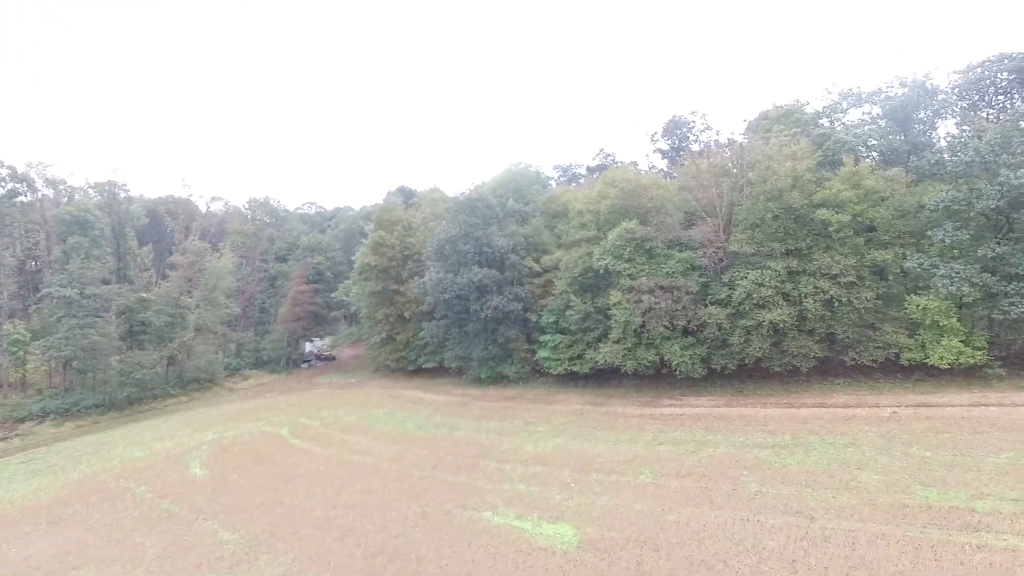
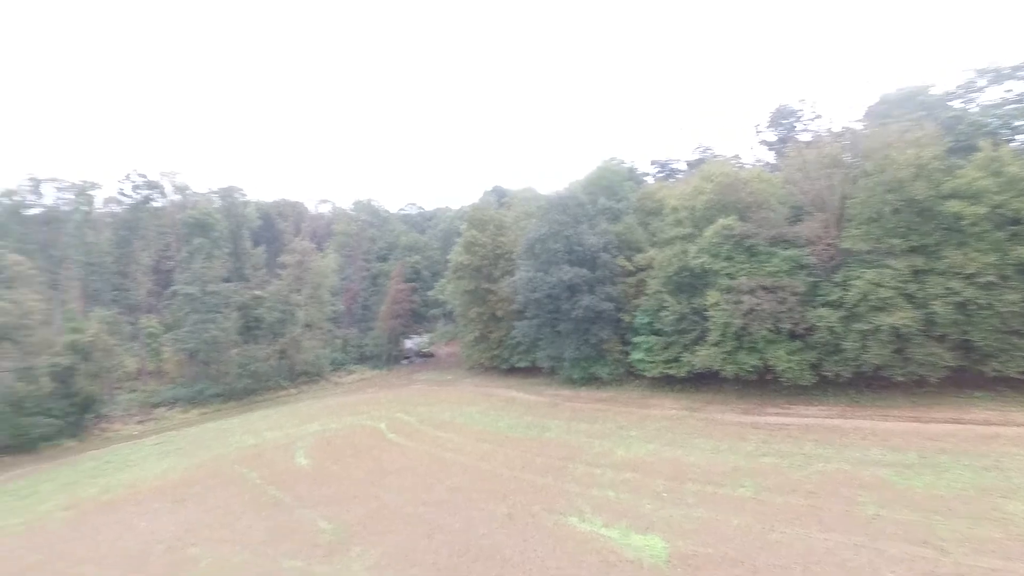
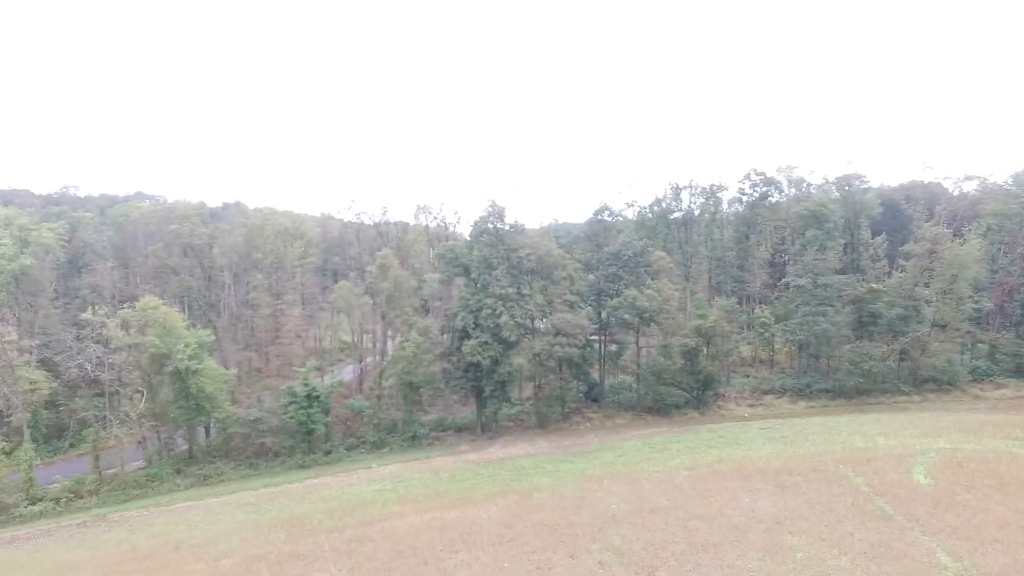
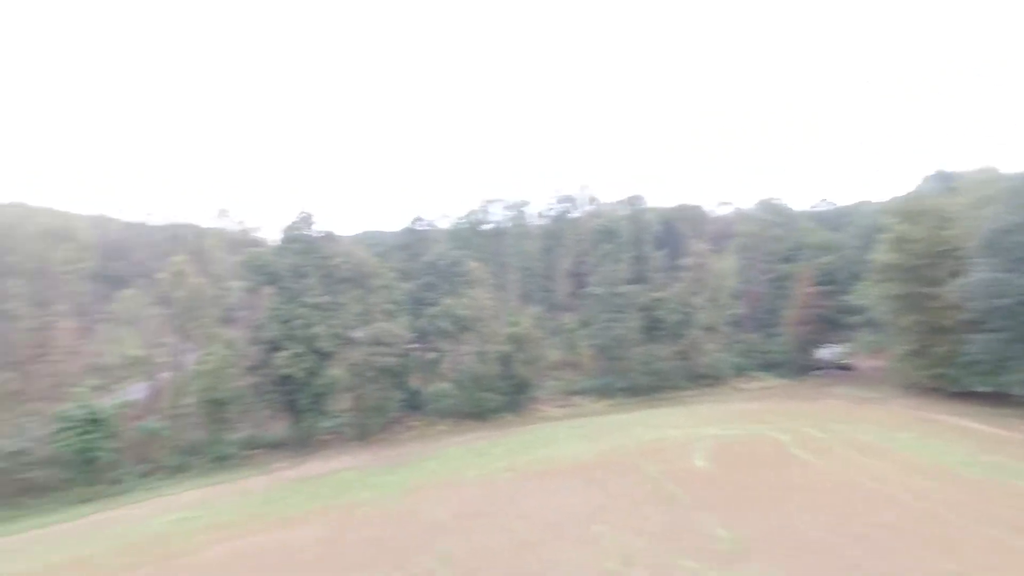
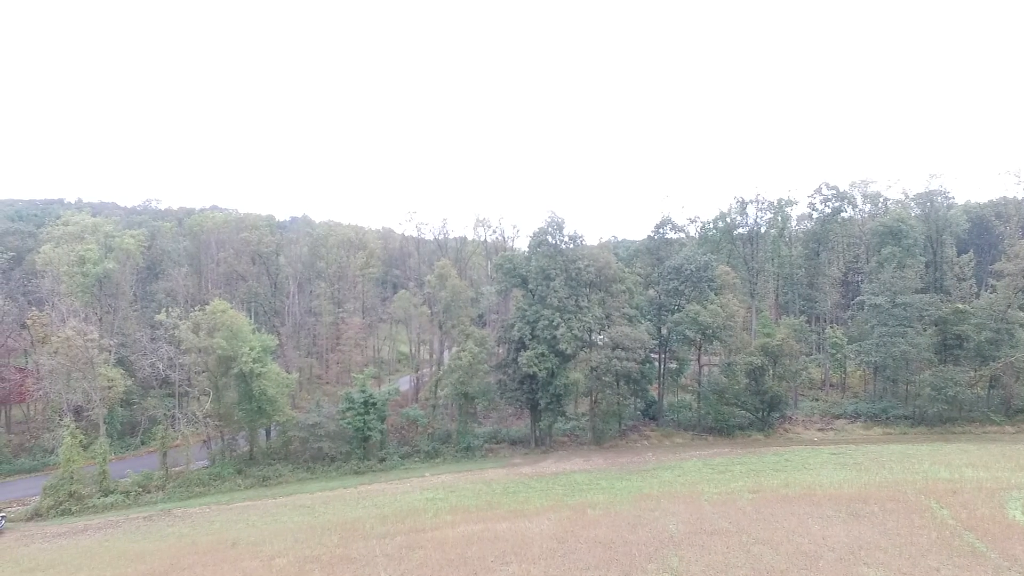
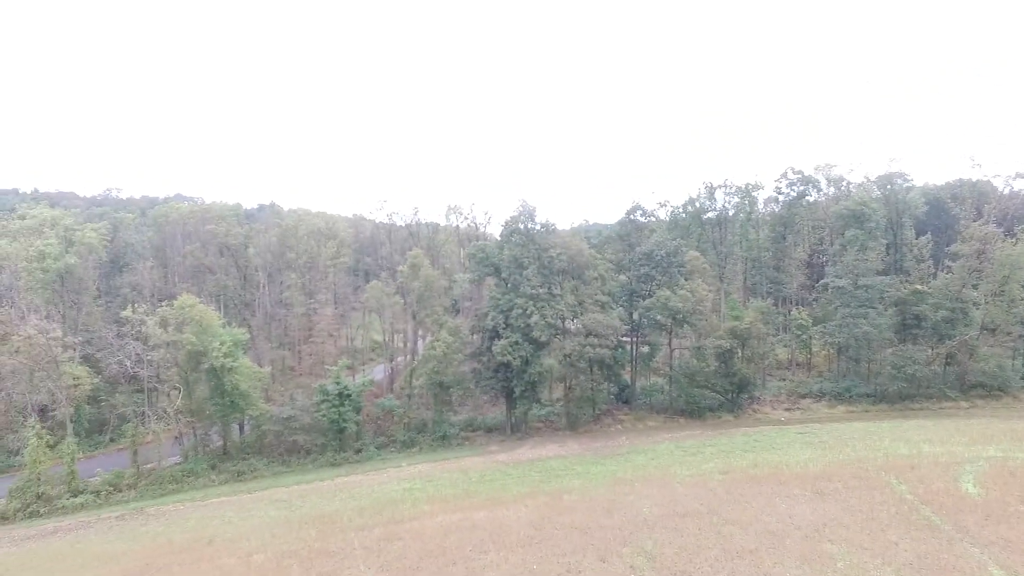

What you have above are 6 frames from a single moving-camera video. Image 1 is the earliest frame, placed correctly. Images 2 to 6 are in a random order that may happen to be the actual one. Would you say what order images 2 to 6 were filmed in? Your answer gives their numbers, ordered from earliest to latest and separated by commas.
2, 4, 3, 6, 5
